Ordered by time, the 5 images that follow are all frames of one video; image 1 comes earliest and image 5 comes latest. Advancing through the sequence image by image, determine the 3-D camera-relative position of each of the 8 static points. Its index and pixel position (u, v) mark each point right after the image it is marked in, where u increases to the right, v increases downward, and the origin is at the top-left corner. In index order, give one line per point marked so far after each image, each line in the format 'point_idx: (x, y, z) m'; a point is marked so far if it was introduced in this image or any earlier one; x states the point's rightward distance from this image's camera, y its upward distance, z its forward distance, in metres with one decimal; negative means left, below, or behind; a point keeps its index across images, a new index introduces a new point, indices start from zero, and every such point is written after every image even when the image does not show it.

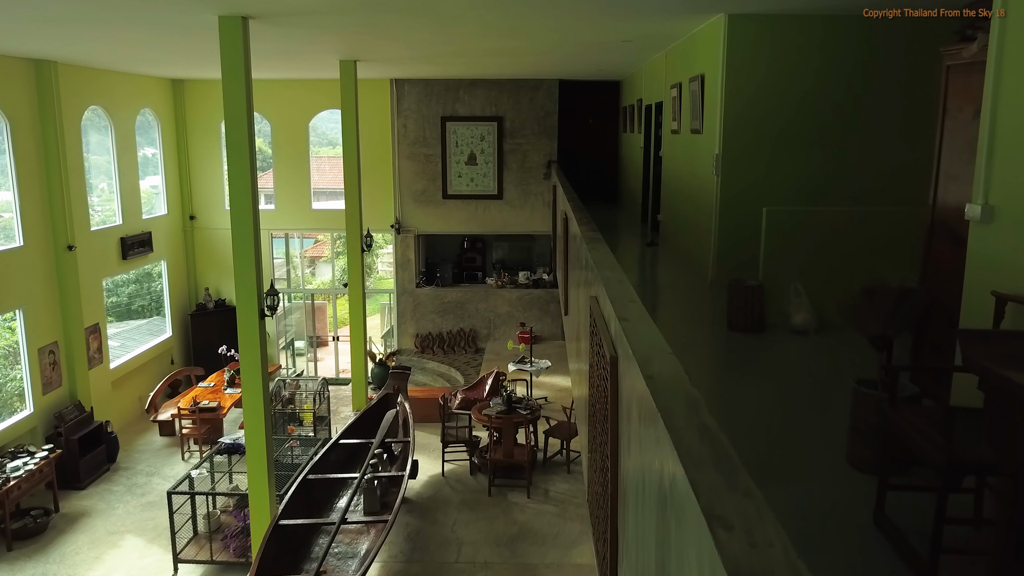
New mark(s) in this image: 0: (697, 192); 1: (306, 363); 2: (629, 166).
0: (+2.1, +1.1, +8.5) m
1: (-5.1, -1.8, +18.4) m
2: (+2.3, +2.4, +14.5) m
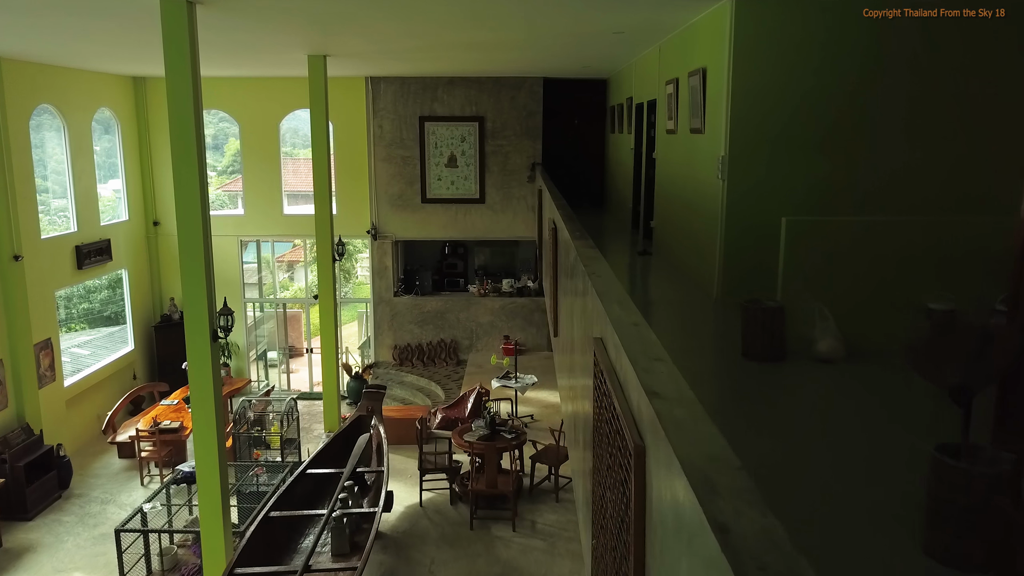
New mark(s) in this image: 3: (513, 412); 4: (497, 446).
0: (+1.9, +0.9, +7.7) m
1: (-5.5, -2.0, +17.5) m
2: (+1.9, +2.2, +13.8) m
3: (0.0, -2.0, +11.9) m
4: (-0.2, -2.0, +9.3) m
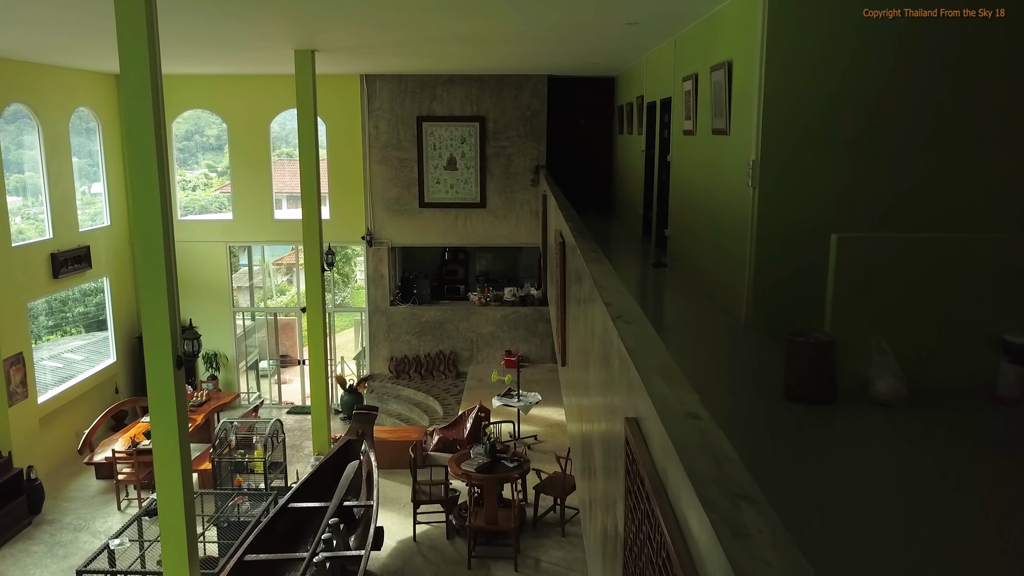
0: (+1.9, +0.7, +6.9) m
1: (-5.4, -2.2, +16.7) m
2: (+2.0, +2.0, +13.0) m
3: (0.0, -2.1, +11.1) m
4: (-0.2, -2.1, +8.5) m
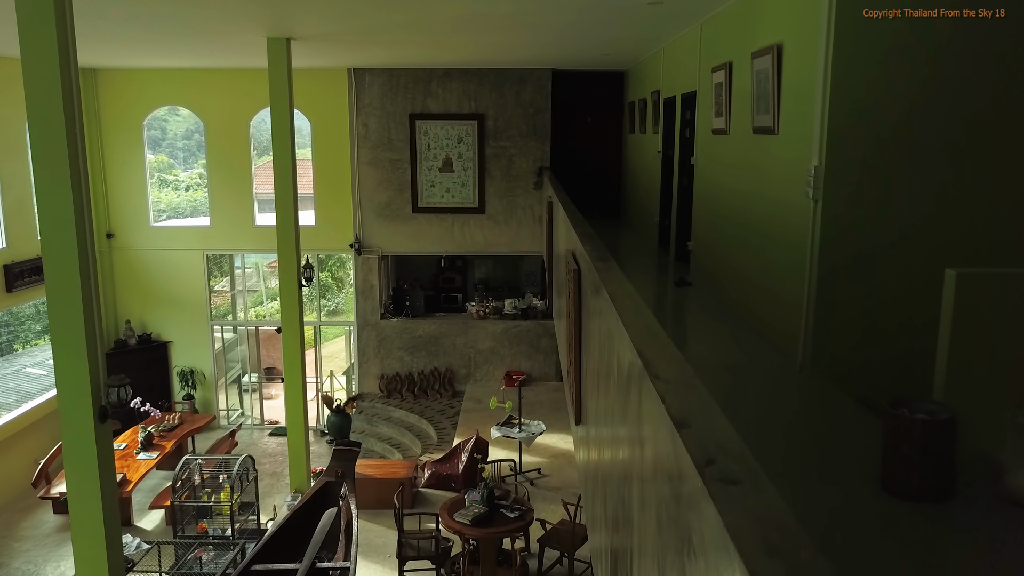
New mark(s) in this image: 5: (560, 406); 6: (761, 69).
0: (+1.9, +0.5, +5.7) m
1: (-5.4, -2.4, +15.5) m
2: (+2.0, +1.8, +11.8) m
3: (+0.1, -2.4, +9.9) m
4: (-0.2, -2.4, +7.3) m
5: (+0.8, -2.1, +13.1) m
6: (+1.9, +1.7, +5.7) m
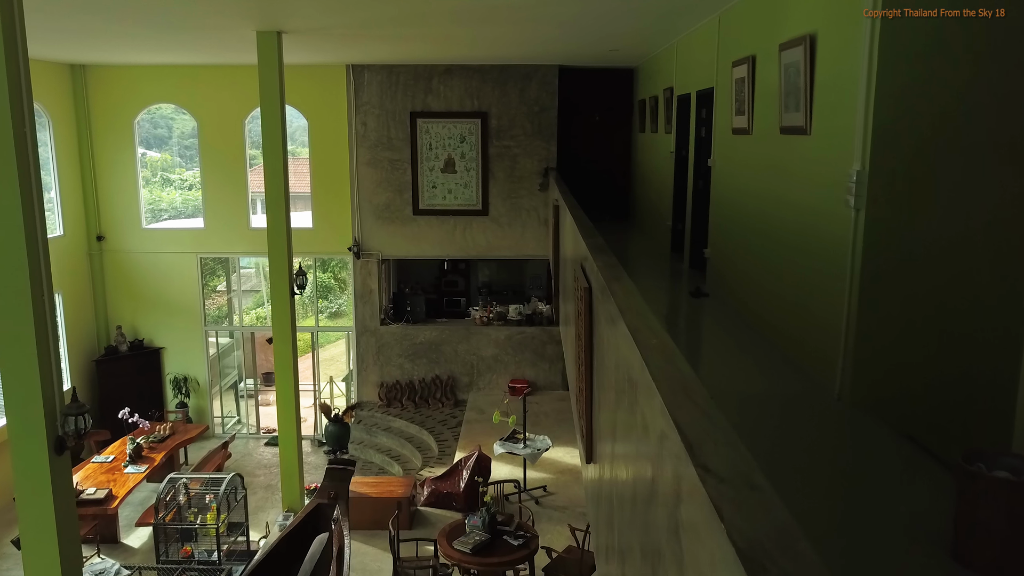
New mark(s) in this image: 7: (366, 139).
0: (+2.0, +0.4, +5.2) m
1: (-5.3, -2.5, +15.0) m
2: (+2.1, +1.7, +11.2) m
3: (+0.1, -2.5, +9.4) m
4: (-0.1, -2.5, +6.8) m
5: (+0.9, -2.2, +12.6) m
6: (+1.9, +1.6, +5.2) m
7: (-2.6, +2.7, +13.5) m
